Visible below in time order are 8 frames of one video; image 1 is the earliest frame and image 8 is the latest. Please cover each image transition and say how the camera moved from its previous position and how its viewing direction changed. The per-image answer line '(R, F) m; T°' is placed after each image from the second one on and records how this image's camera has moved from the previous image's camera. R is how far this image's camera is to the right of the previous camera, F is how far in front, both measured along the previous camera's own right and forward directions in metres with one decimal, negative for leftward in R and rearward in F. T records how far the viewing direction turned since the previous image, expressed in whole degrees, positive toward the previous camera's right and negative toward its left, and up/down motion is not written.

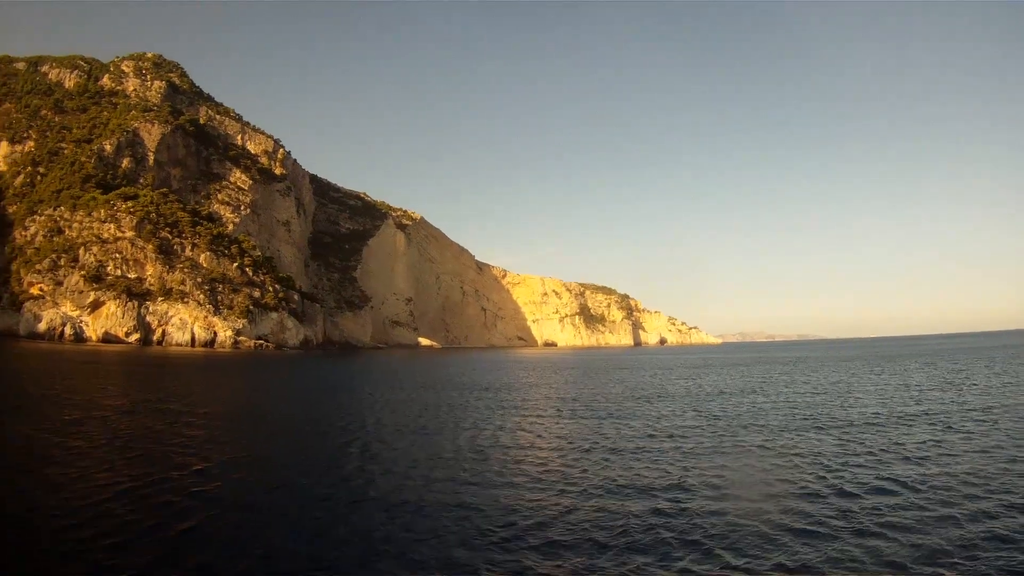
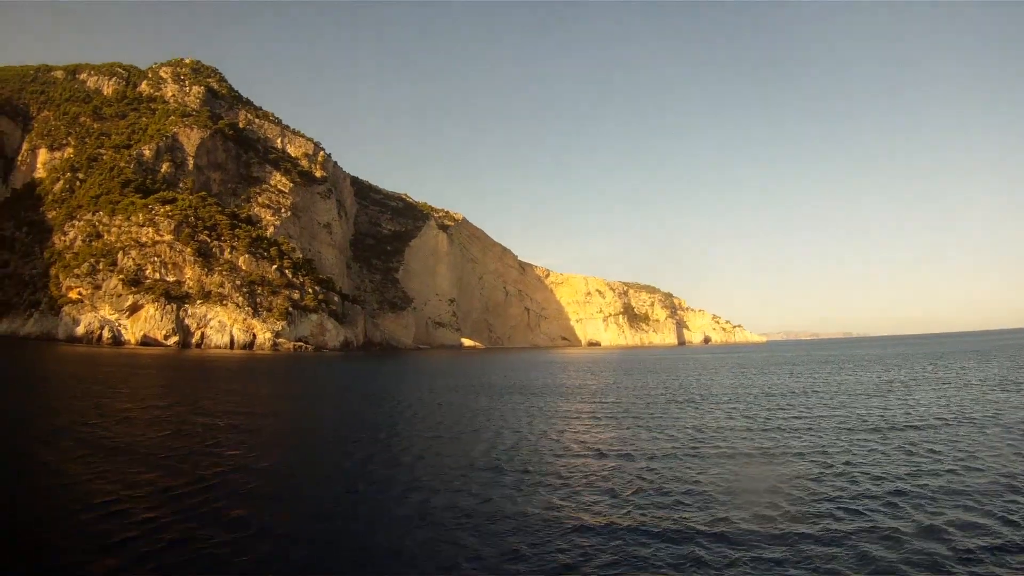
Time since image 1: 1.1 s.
(+0.4, +1.5) m; -4°
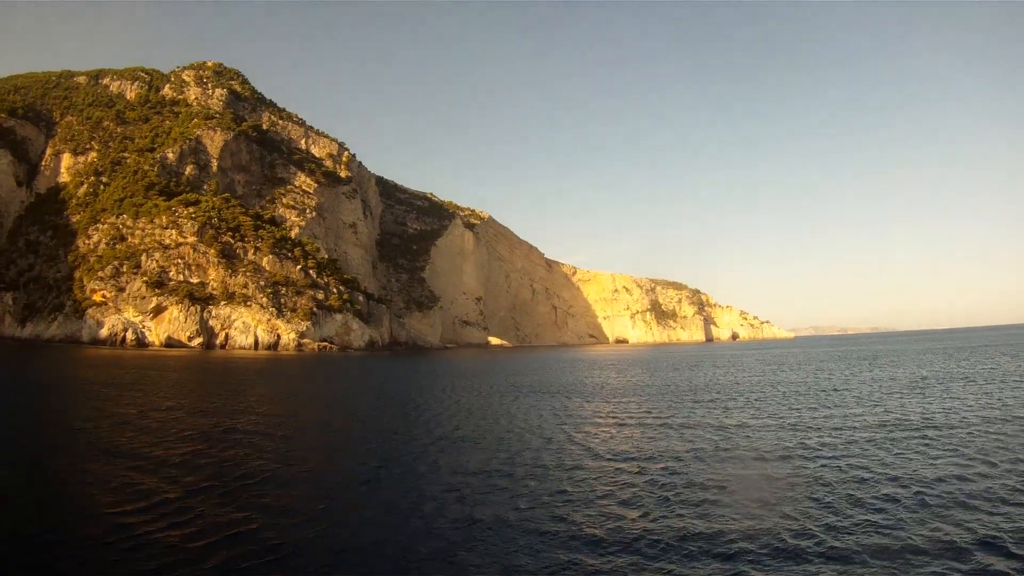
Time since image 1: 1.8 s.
(+0.3, +0.9) m; -3°
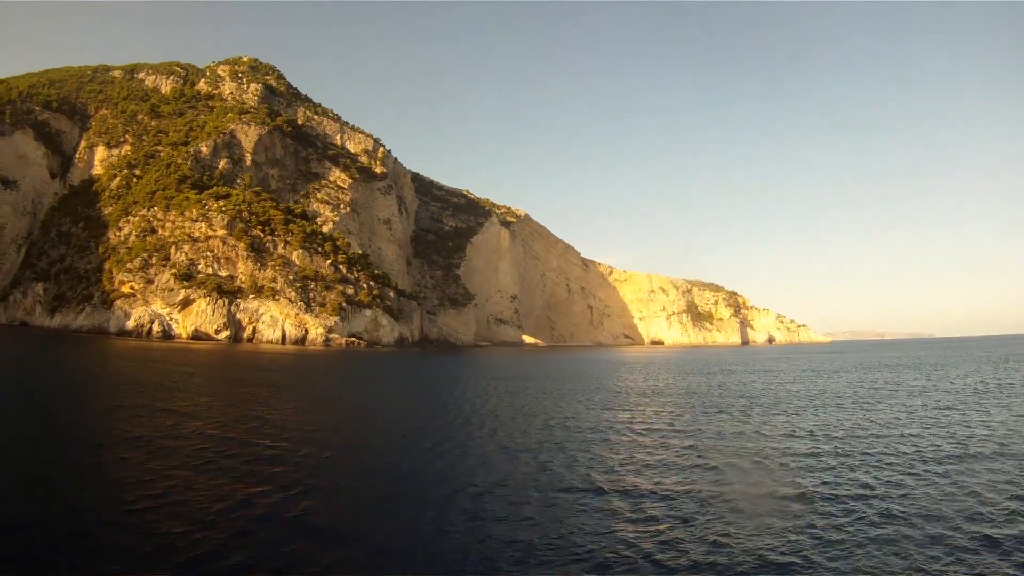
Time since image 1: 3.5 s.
(+0.6, +1.0) m; -4°
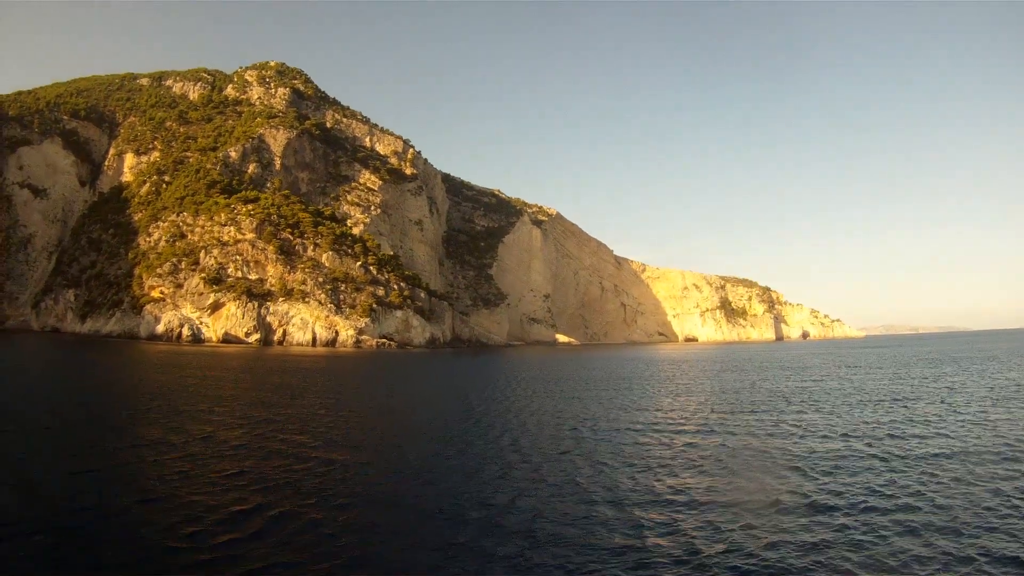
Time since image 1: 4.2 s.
(+0.4, +1.0) m; -4°
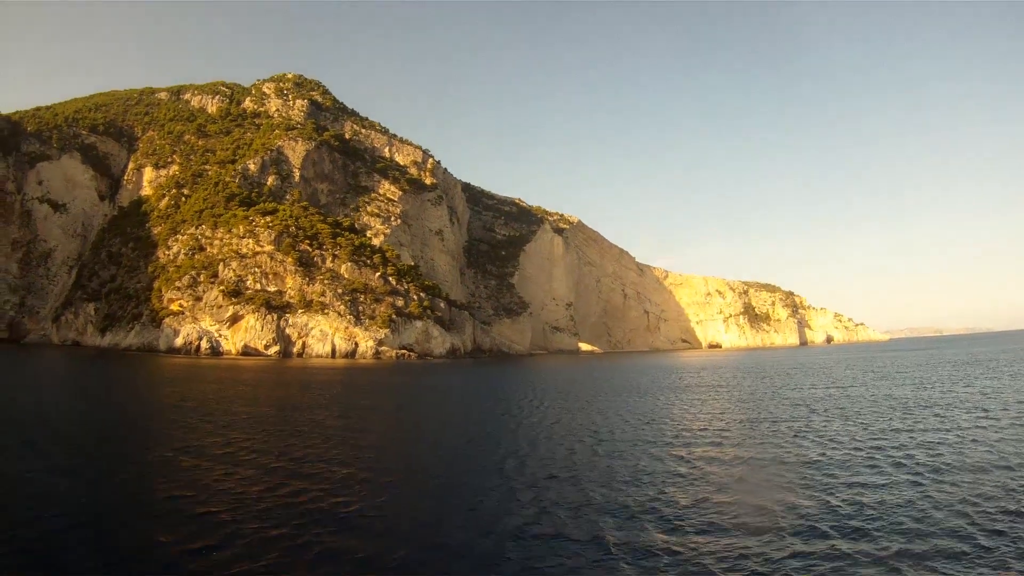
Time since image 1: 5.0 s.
(+0.1, +0.8) m; -2°
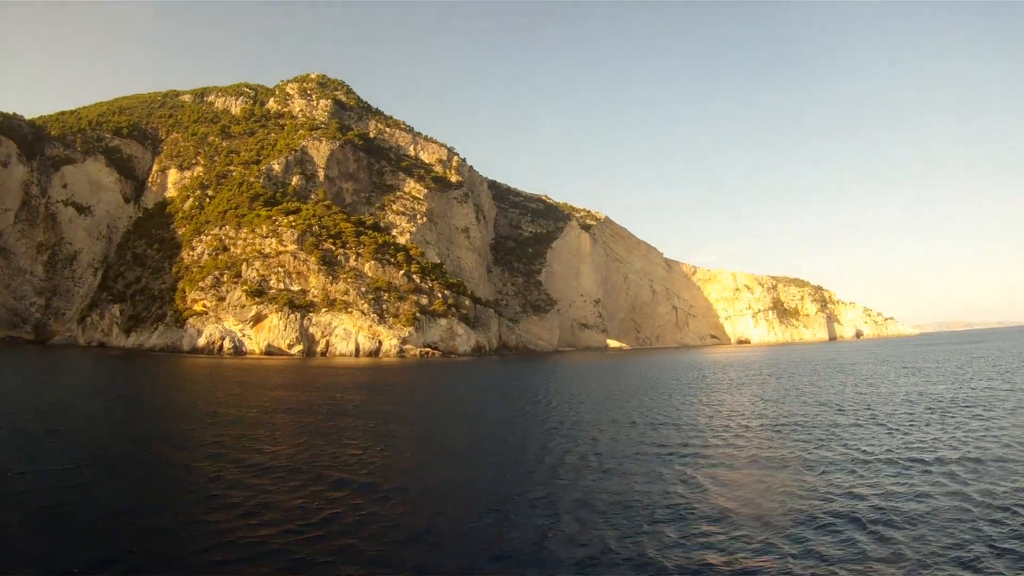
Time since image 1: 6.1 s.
(+0.4, +0.6) m; -3°
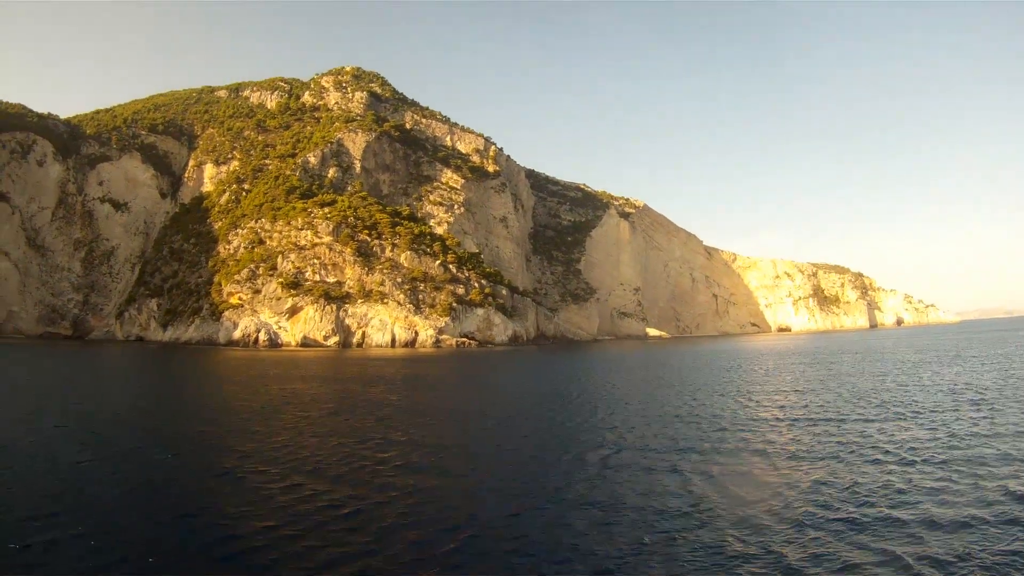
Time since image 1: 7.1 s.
(+0.5, +0.8) m; -4°
